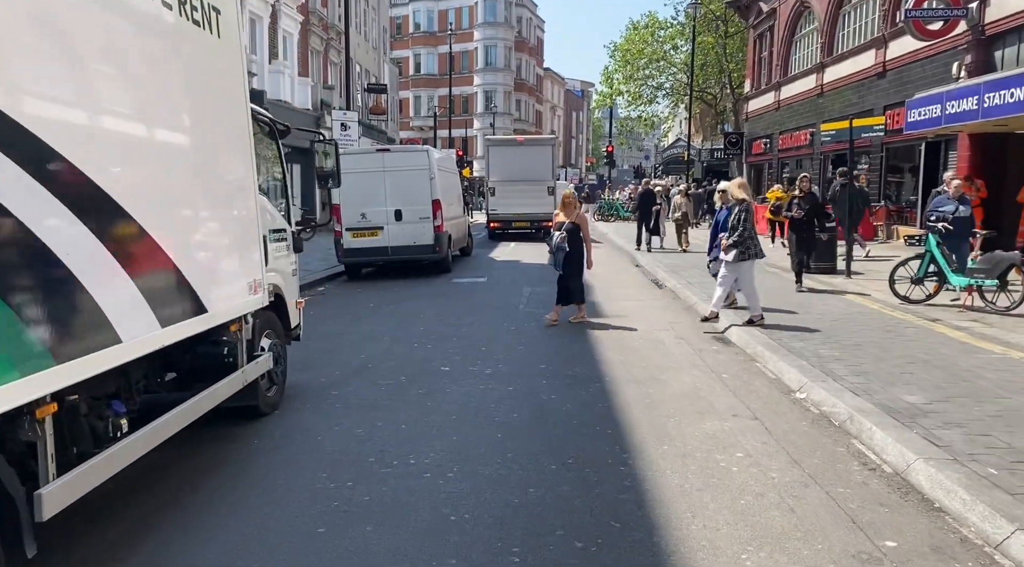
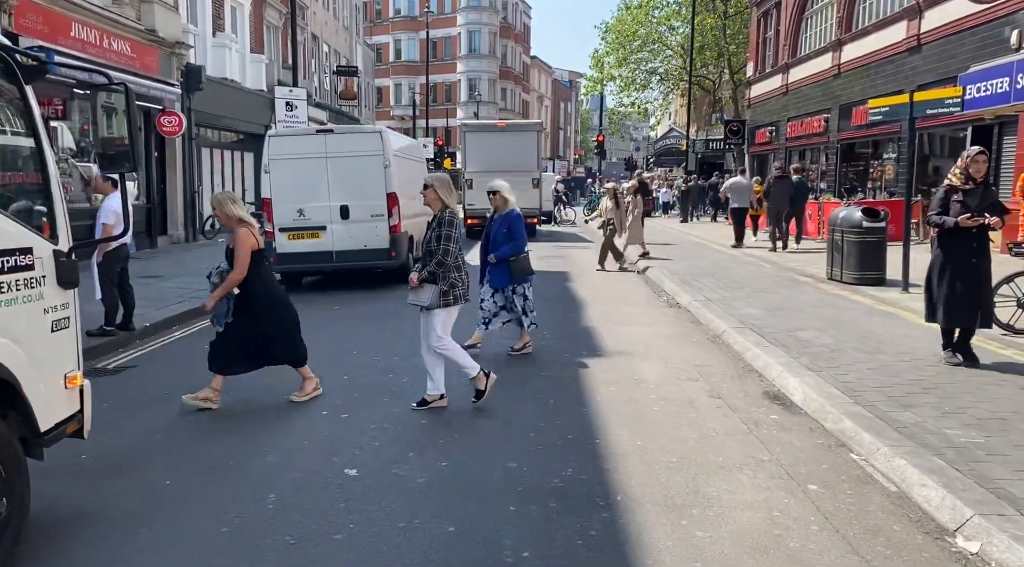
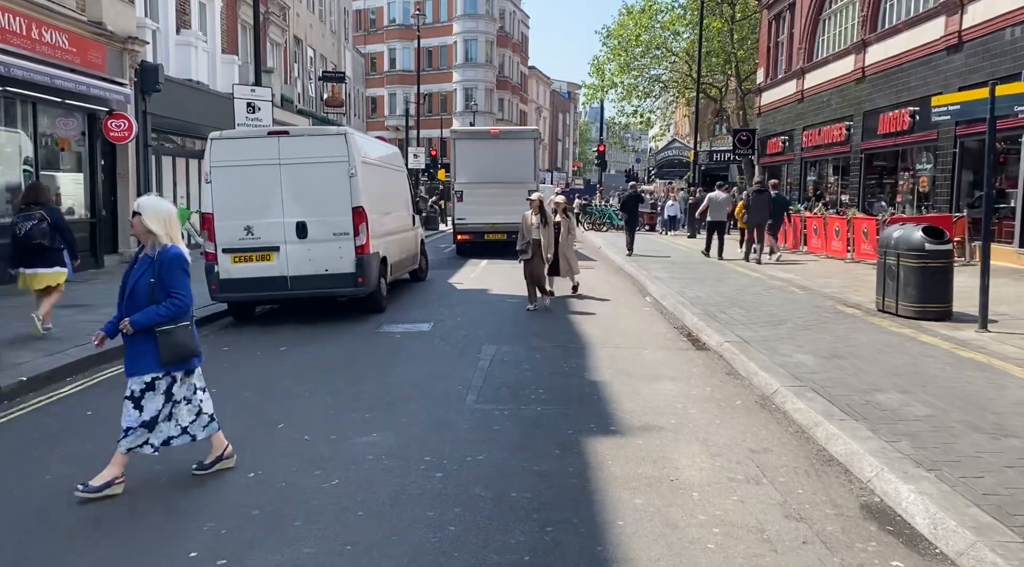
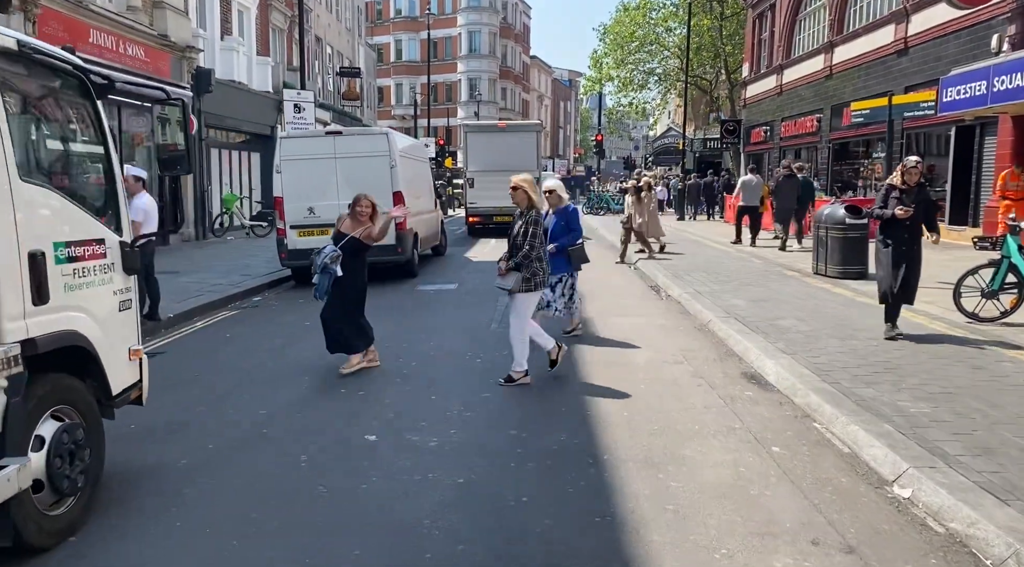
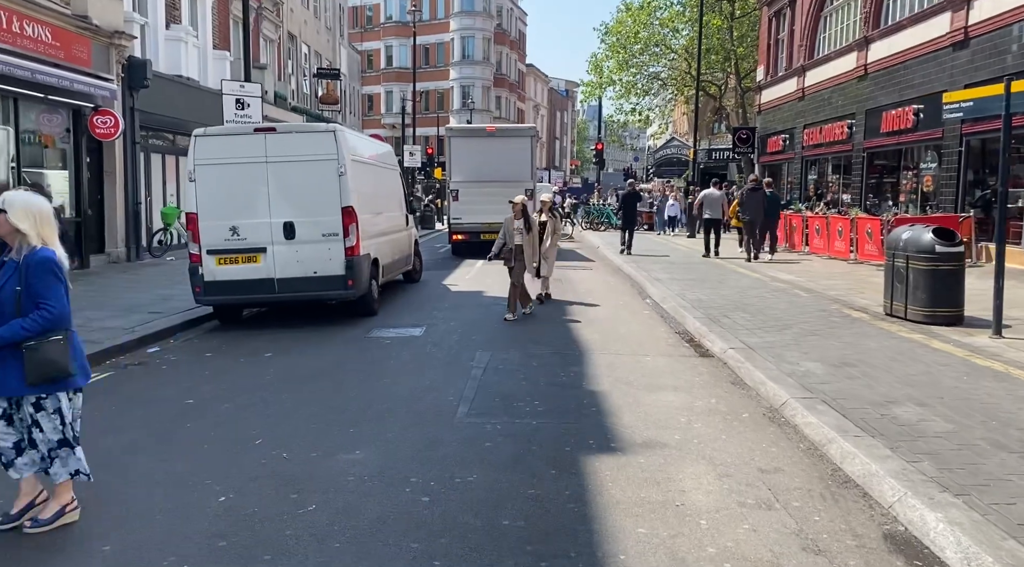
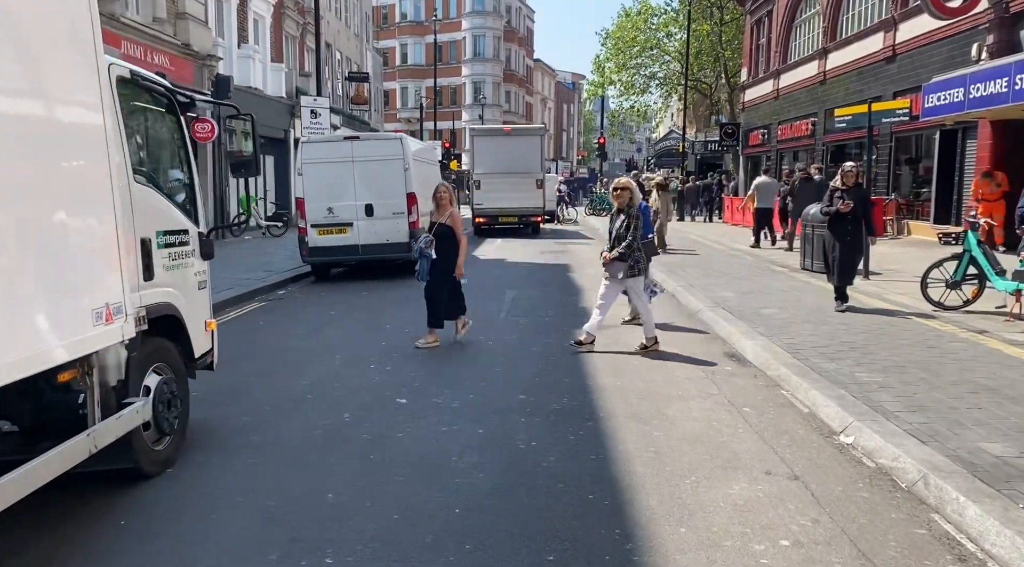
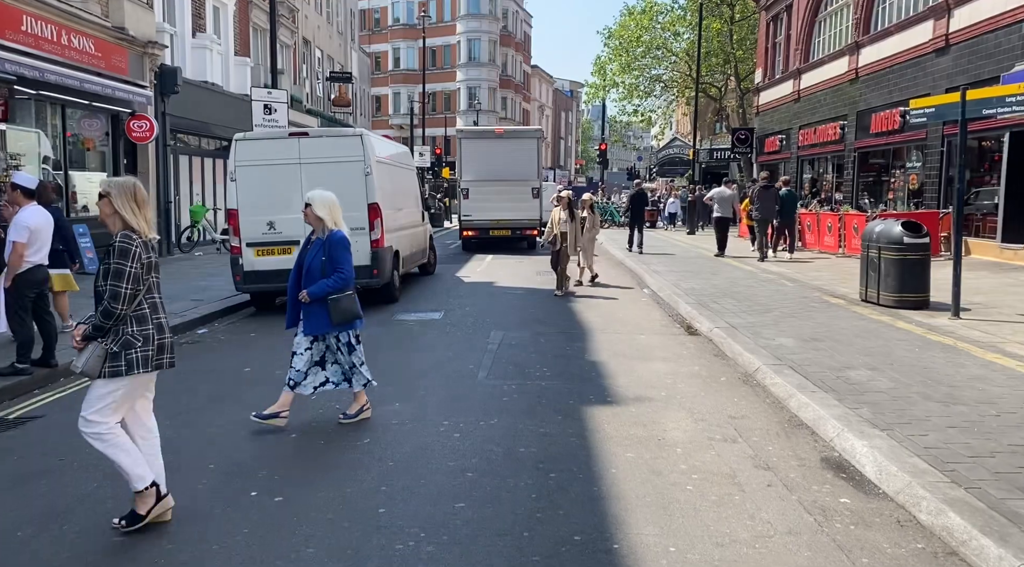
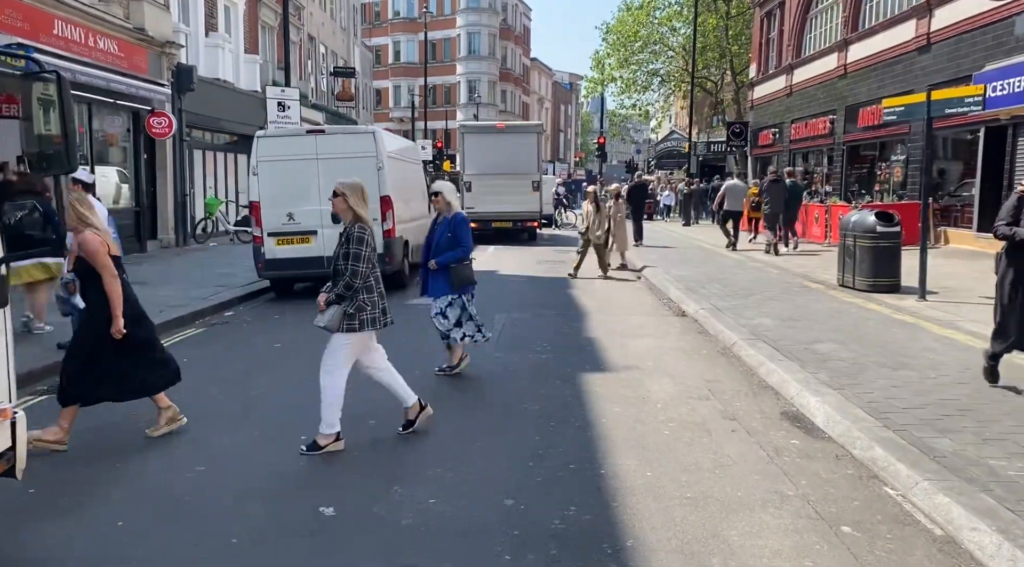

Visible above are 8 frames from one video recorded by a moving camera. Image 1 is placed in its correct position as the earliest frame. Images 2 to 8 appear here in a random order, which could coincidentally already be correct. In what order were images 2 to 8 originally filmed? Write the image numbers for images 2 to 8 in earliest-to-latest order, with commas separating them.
6, 4, 2, 8, 7, 3, 5
